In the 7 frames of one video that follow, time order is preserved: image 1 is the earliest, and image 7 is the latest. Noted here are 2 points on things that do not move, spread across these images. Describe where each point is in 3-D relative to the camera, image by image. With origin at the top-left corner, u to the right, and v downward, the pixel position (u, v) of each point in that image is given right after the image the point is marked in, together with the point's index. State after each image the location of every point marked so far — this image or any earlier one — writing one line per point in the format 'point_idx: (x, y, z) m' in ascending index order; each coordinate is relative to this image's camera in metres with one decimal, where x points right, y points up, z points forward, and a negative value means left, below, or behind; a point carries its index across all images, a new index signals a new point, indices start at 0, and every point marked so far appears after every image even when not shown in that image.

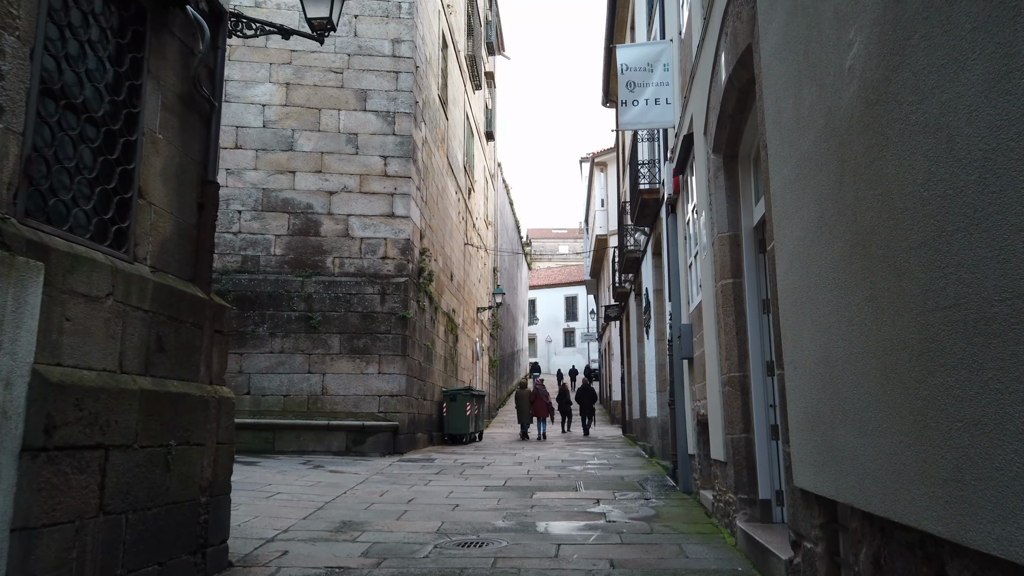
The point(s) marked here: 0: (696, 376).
0: (+1.8, -0.9, +7.4) m
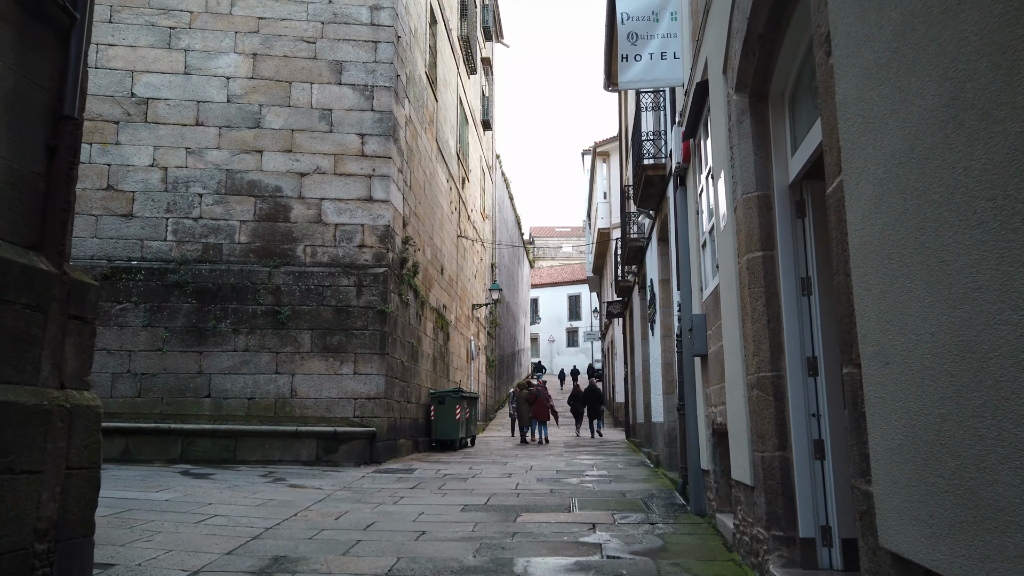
0: (+1.6, -0.7, +6.1) m
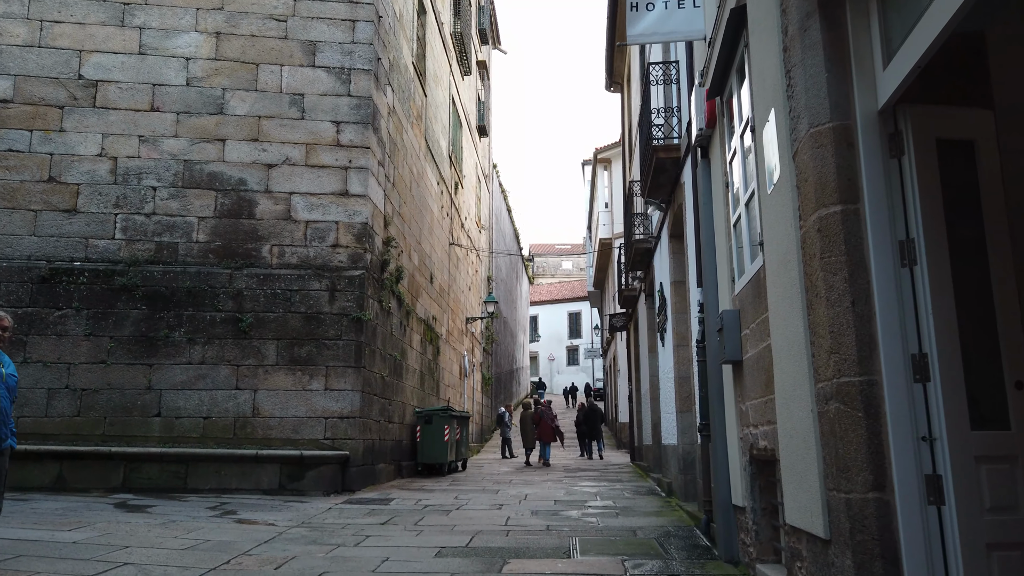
0: (+1.5, -0.6, +4.8) m
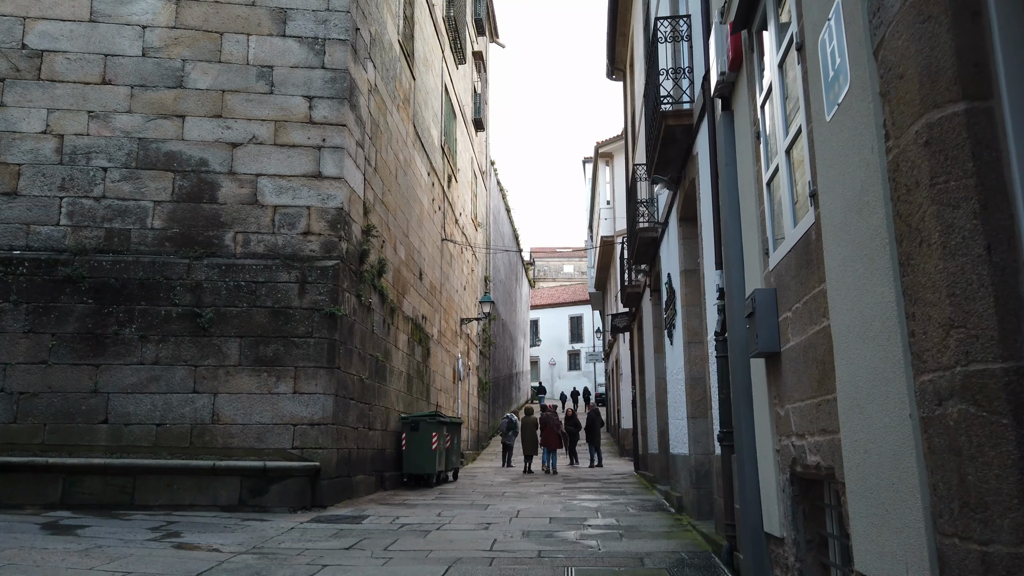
0: (+1.4, -0.5, +3.8) m
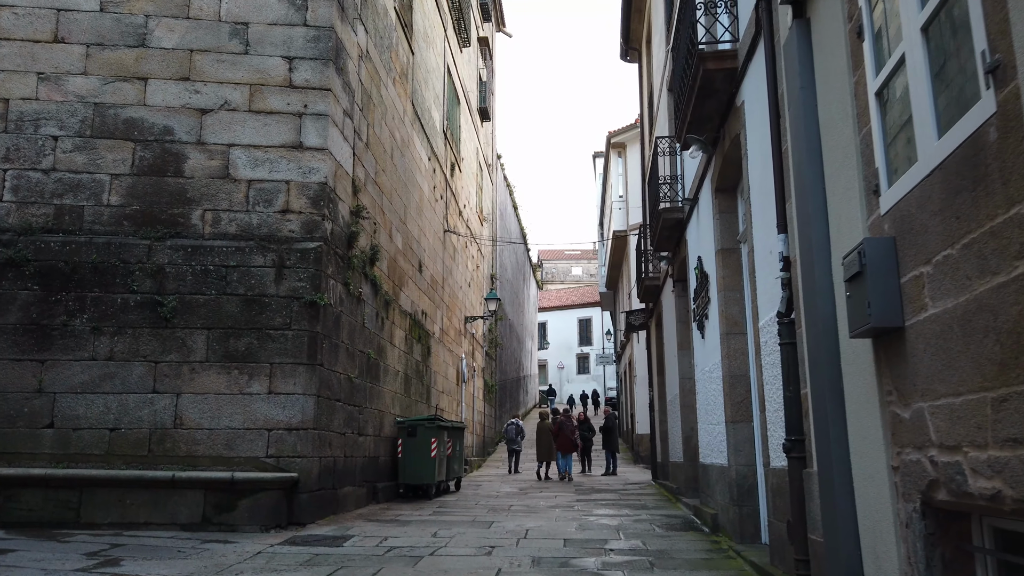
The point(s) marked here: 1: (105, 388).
0: (+1.4, -0.3, +2.6) m
1: (-4.1, -1.0, +7.6) m
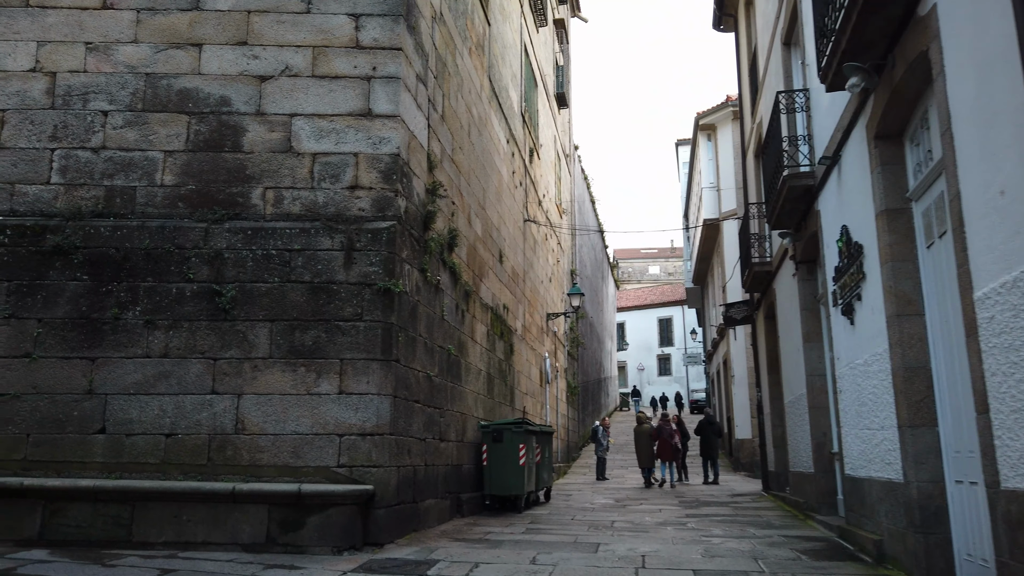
0: (+1.8, -0.1, +1.2) m
1: (-3.2, -0.9, +6.8) m
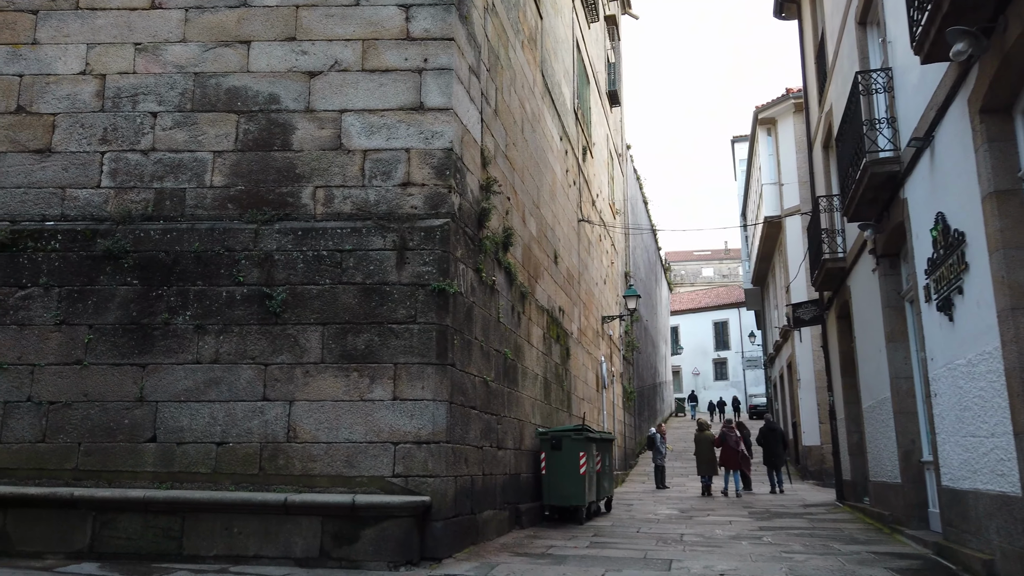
0: (+2.0, 0.0, +0.7) m
1: (-2.6, -0.9, +6.6) m
